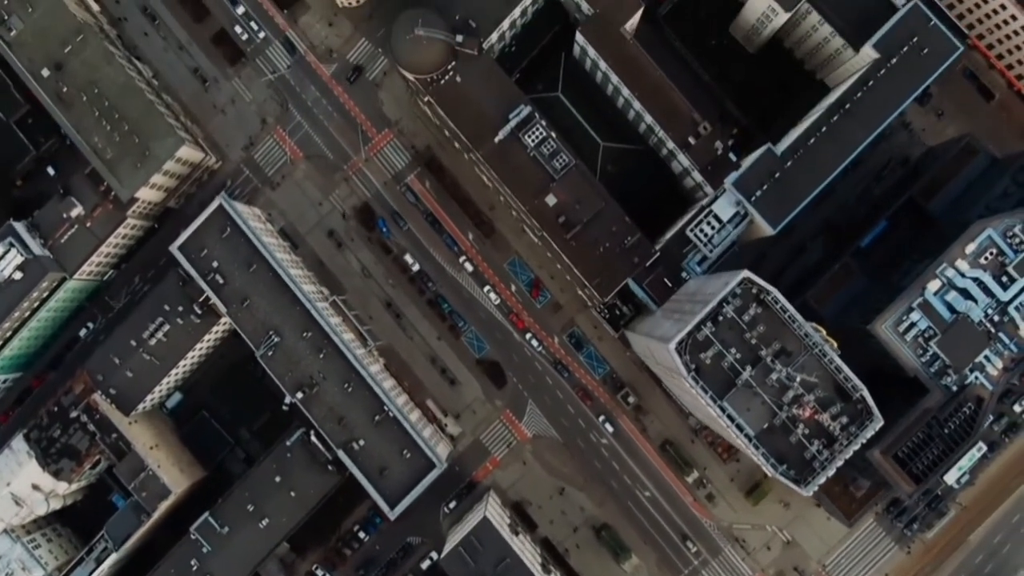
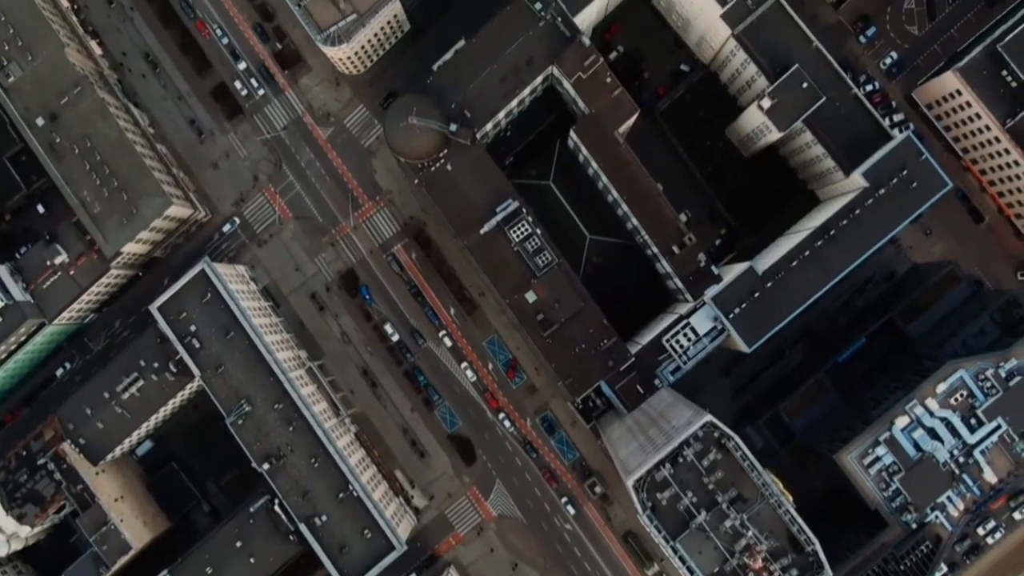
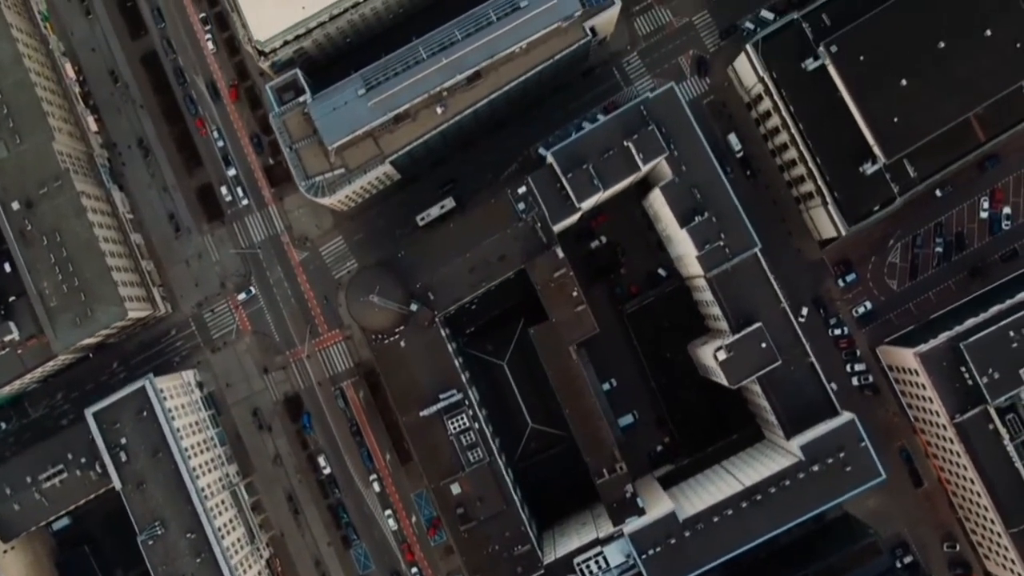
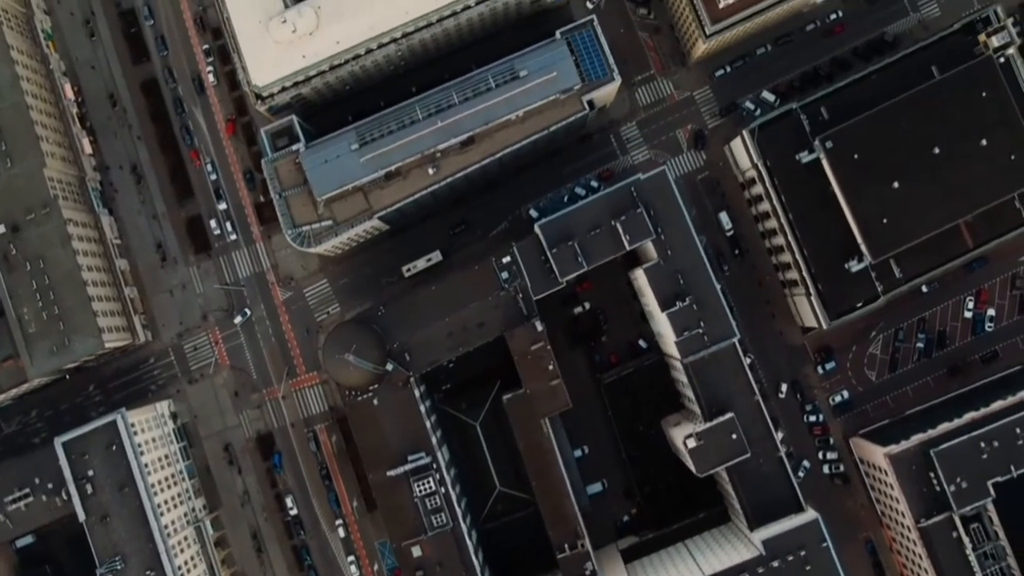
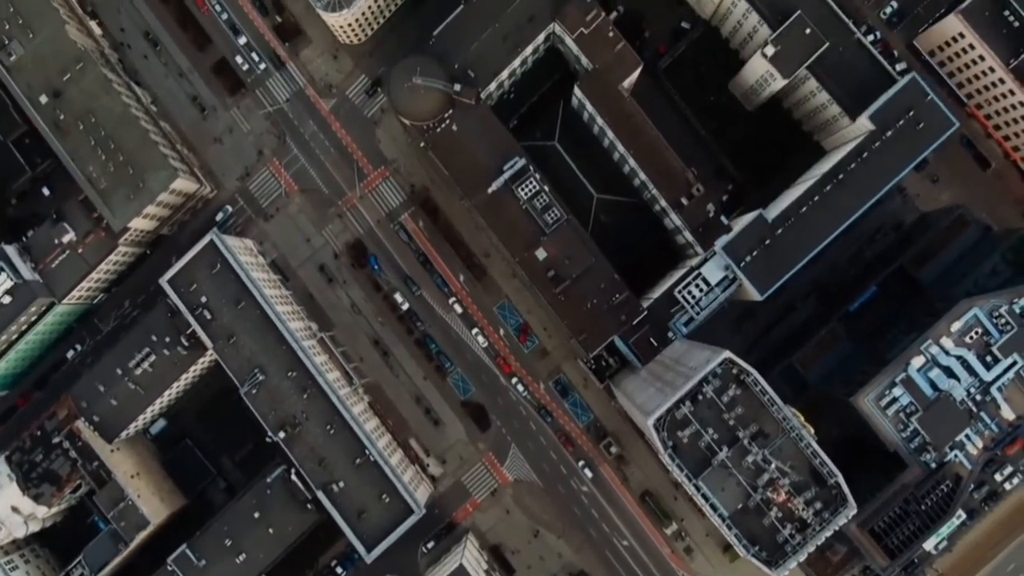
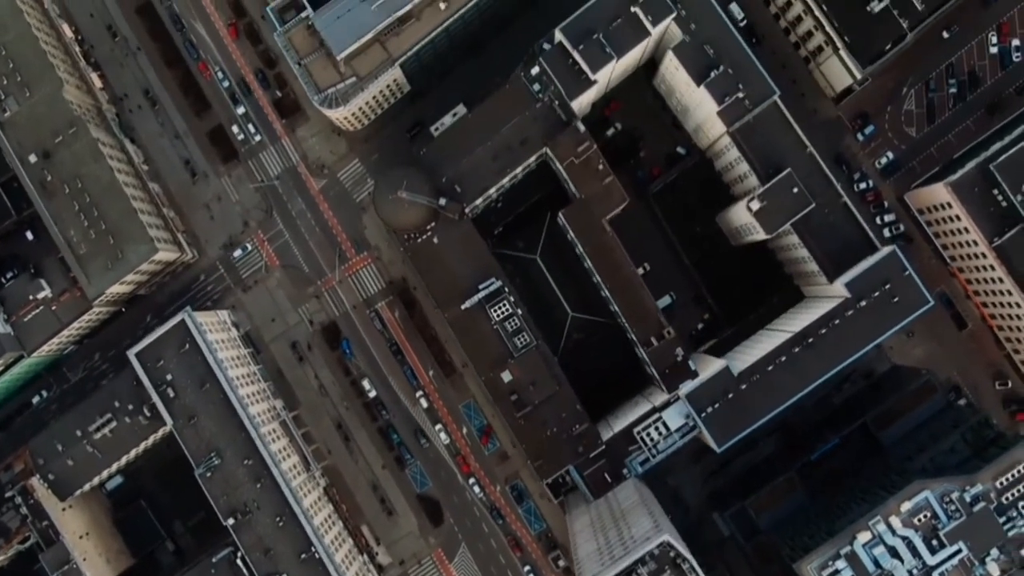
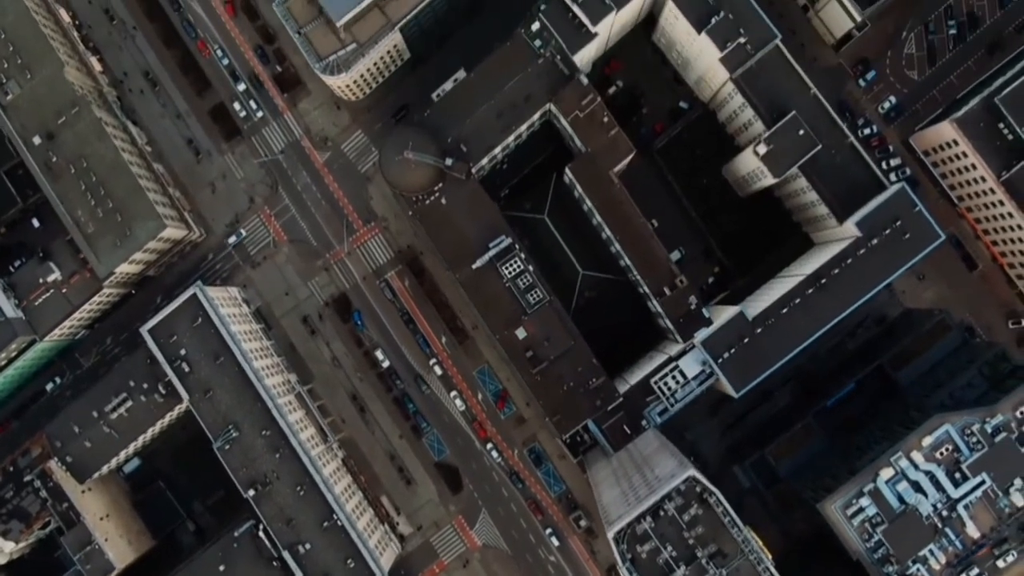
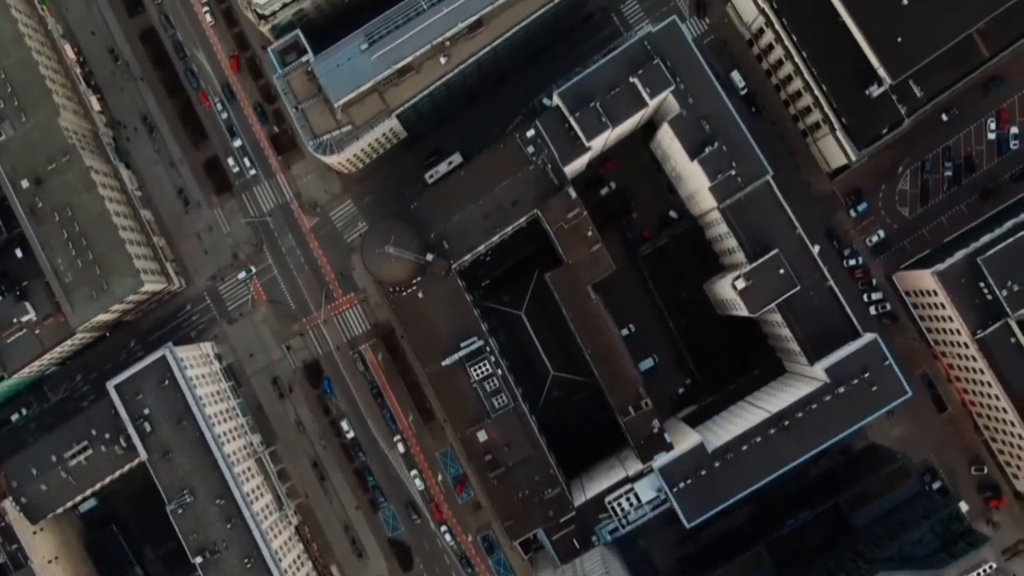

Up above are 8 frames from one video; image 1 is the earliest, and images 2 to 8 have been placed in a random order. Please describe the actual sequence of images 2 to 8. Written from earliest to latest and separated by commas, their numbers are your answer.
5, 2, 7, 6, 8, 3, 4
